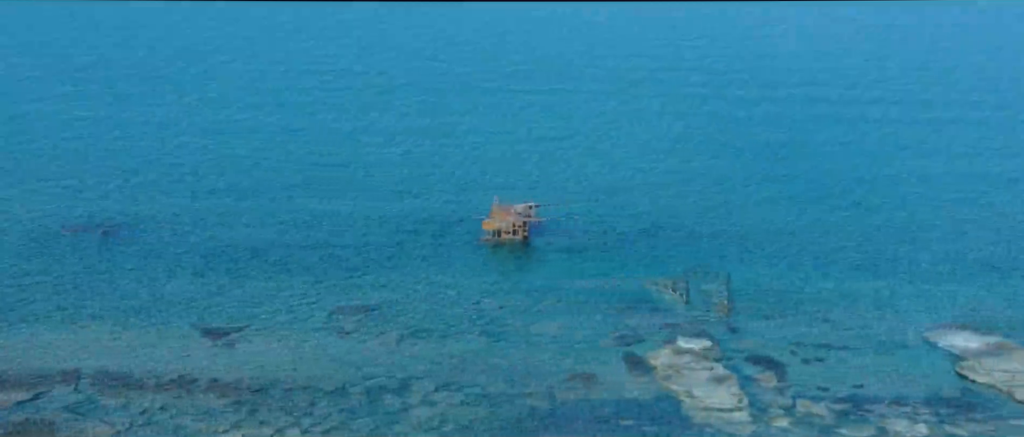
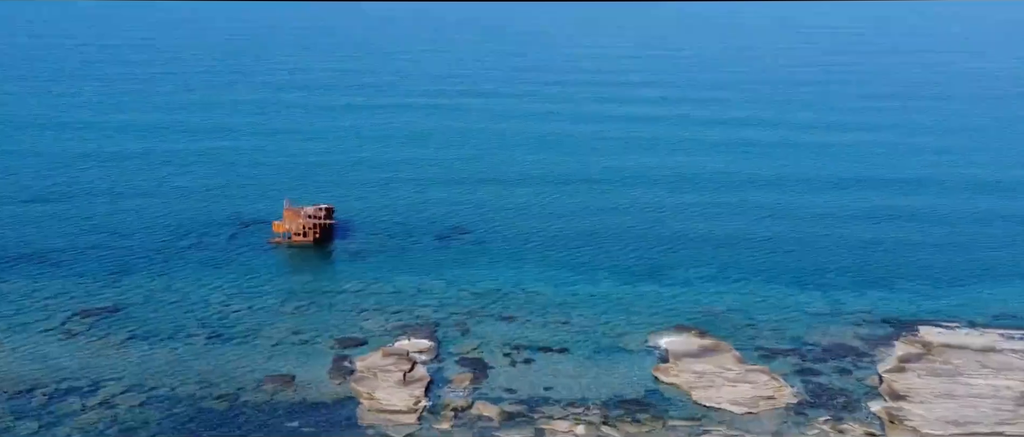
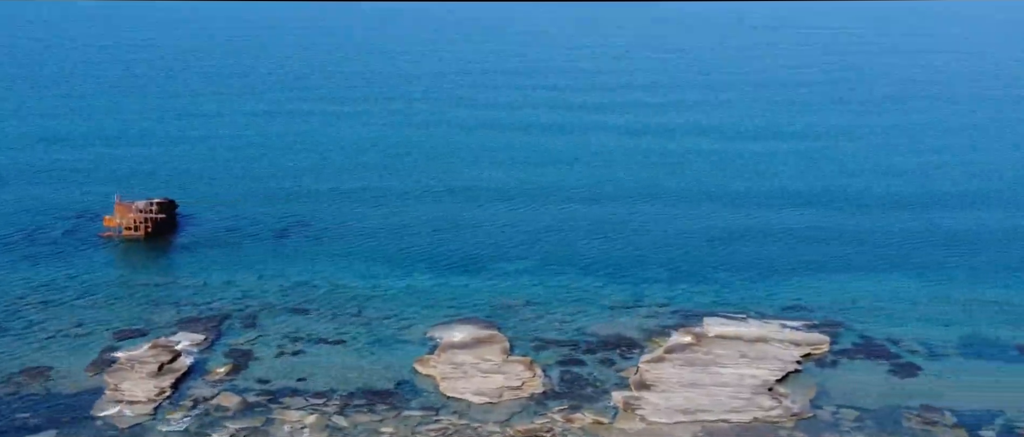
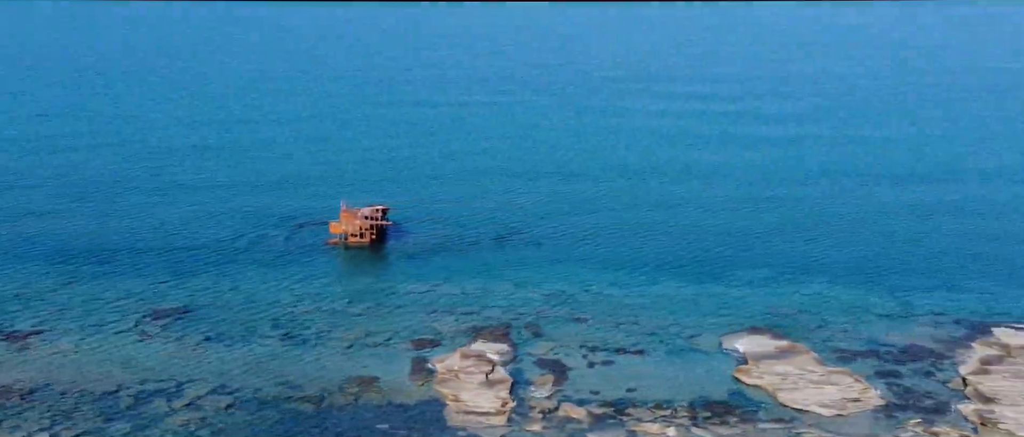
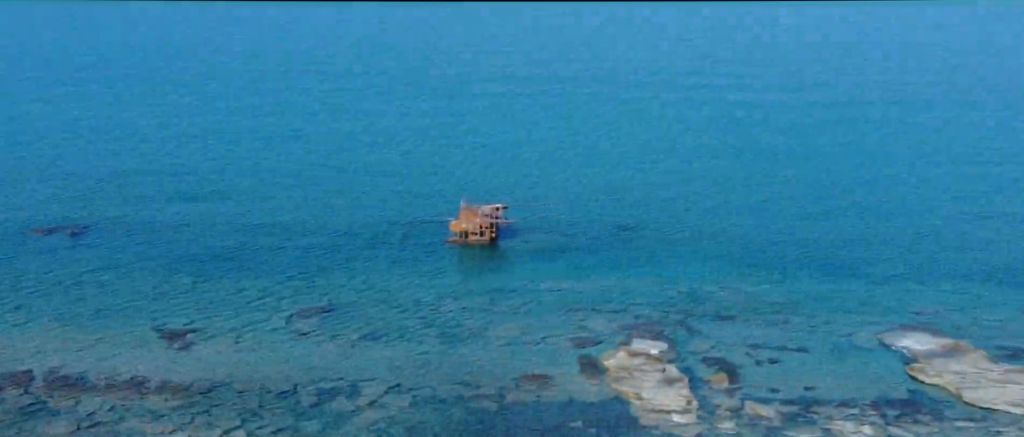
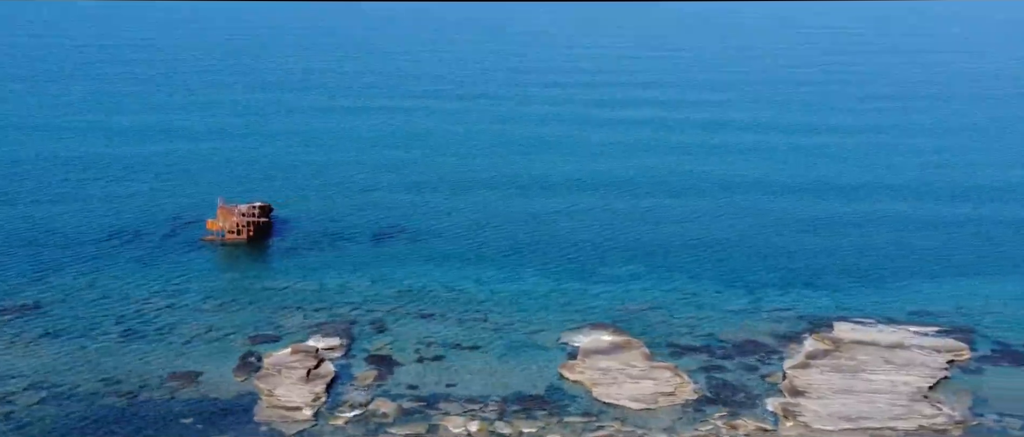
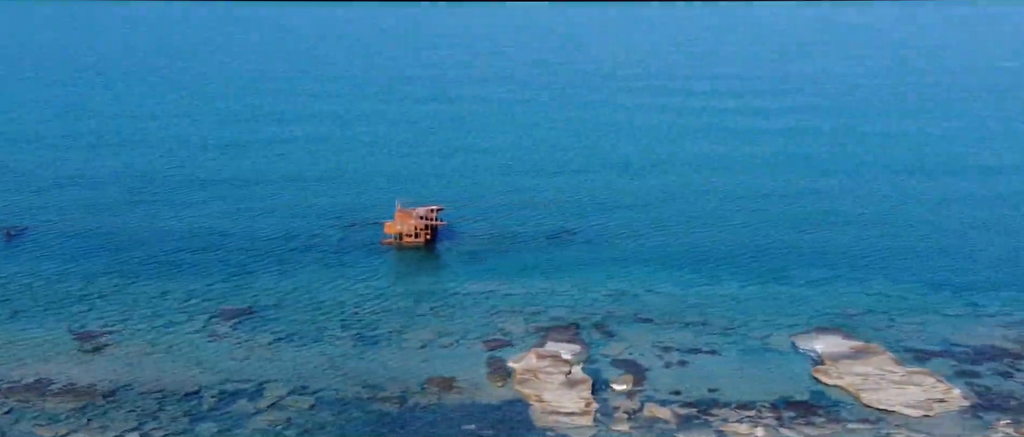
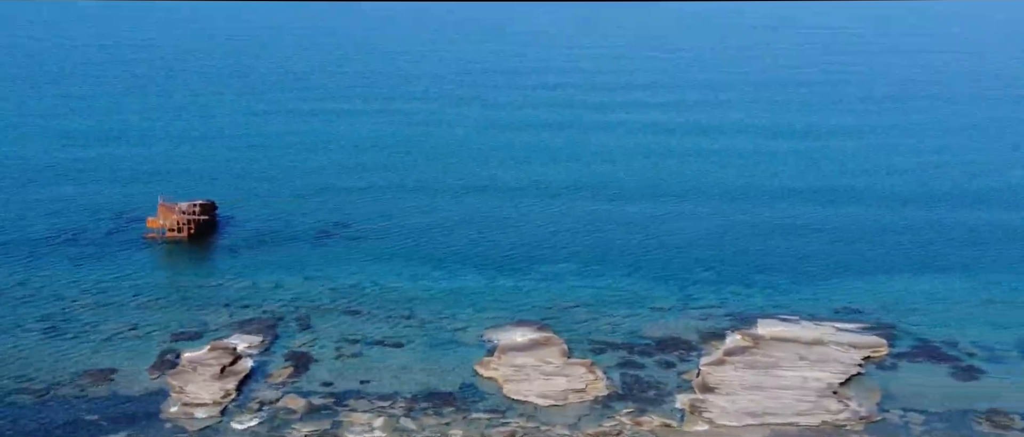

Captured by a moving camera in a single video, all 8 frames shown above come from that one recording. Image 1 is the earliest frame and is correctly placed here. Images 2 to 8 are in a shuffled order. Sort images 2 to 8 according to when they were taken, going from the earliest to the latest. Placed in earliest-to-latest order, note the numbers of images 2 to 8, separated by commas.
5, 7, 4, 2, 6, 8, 3
